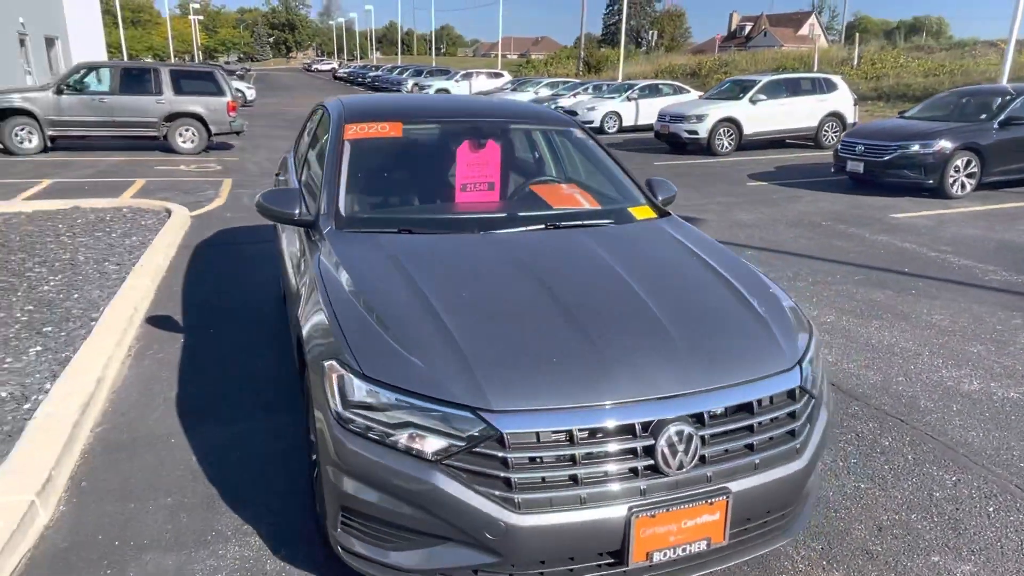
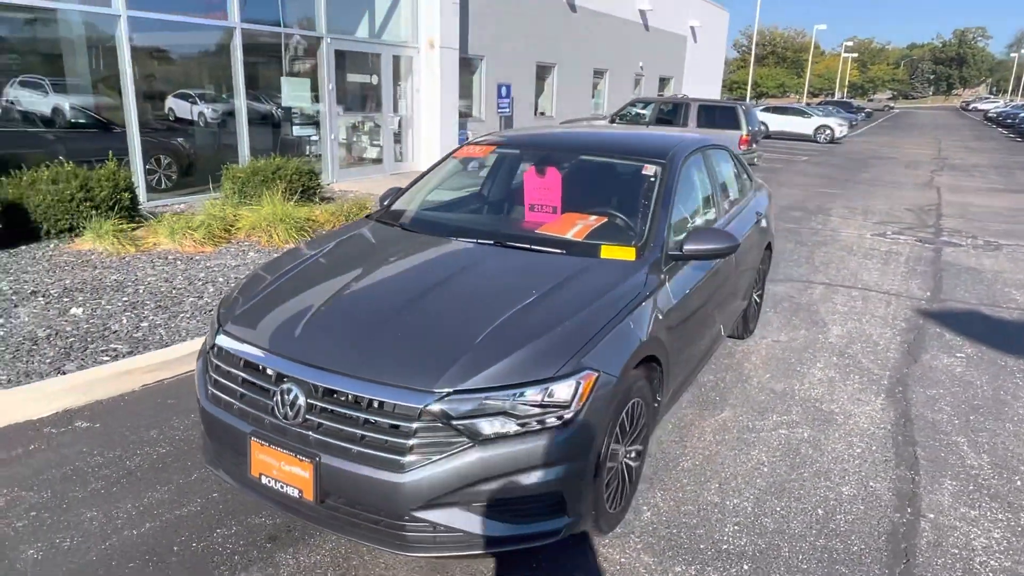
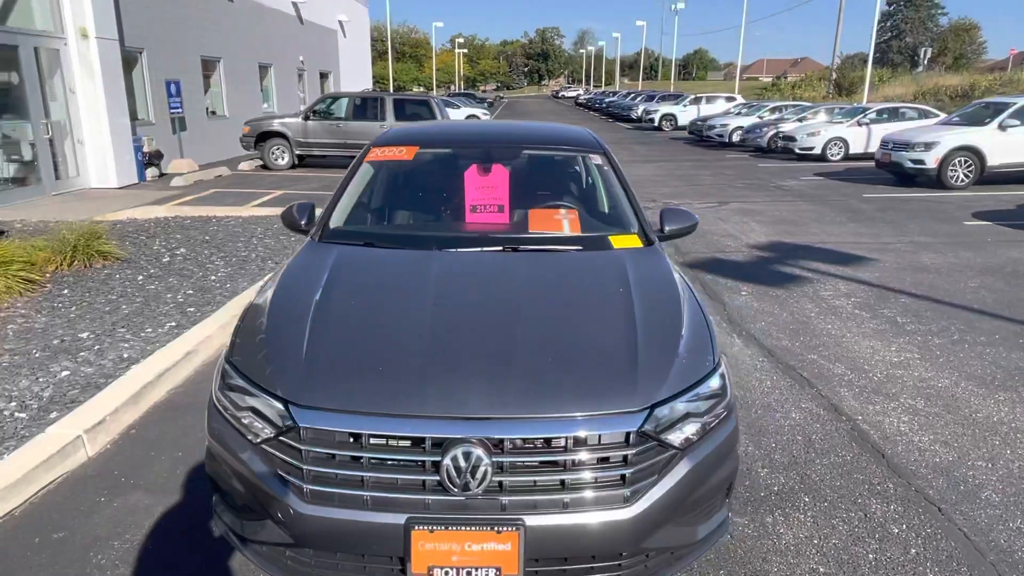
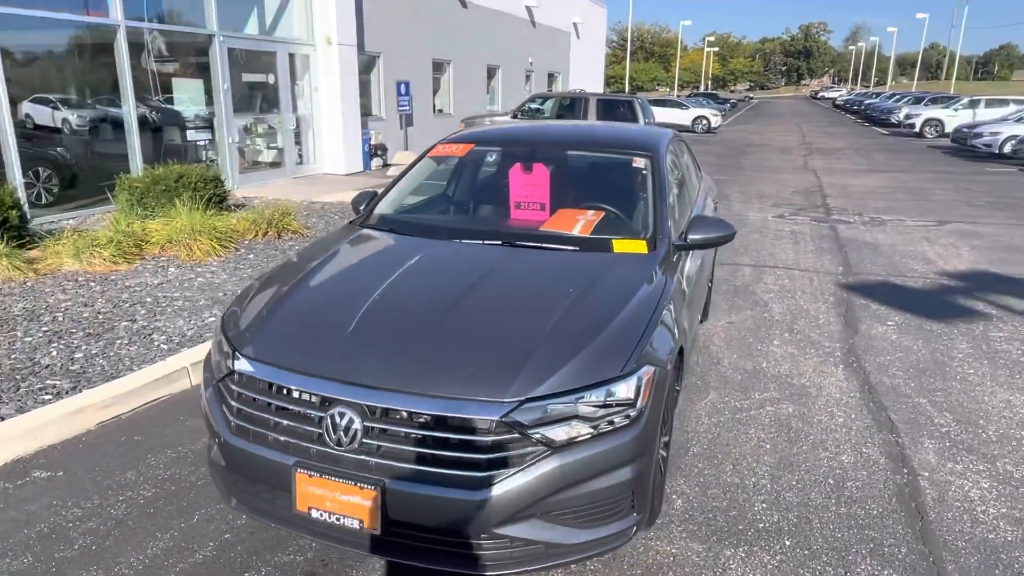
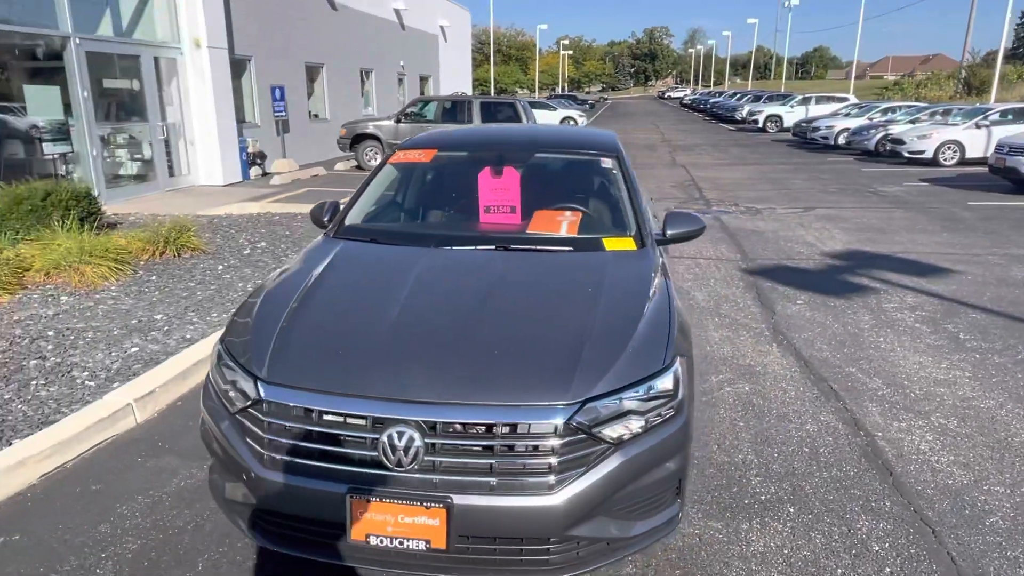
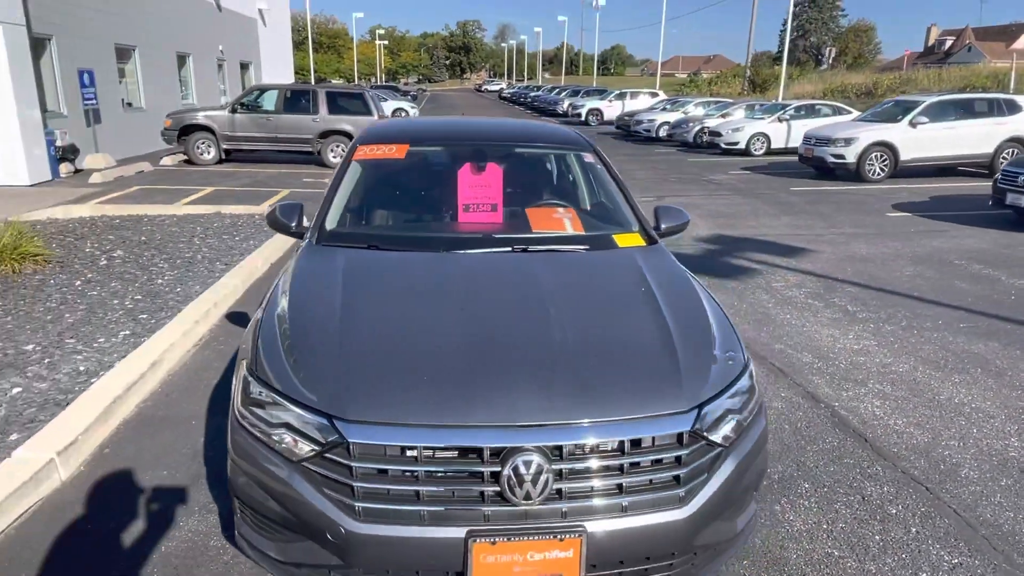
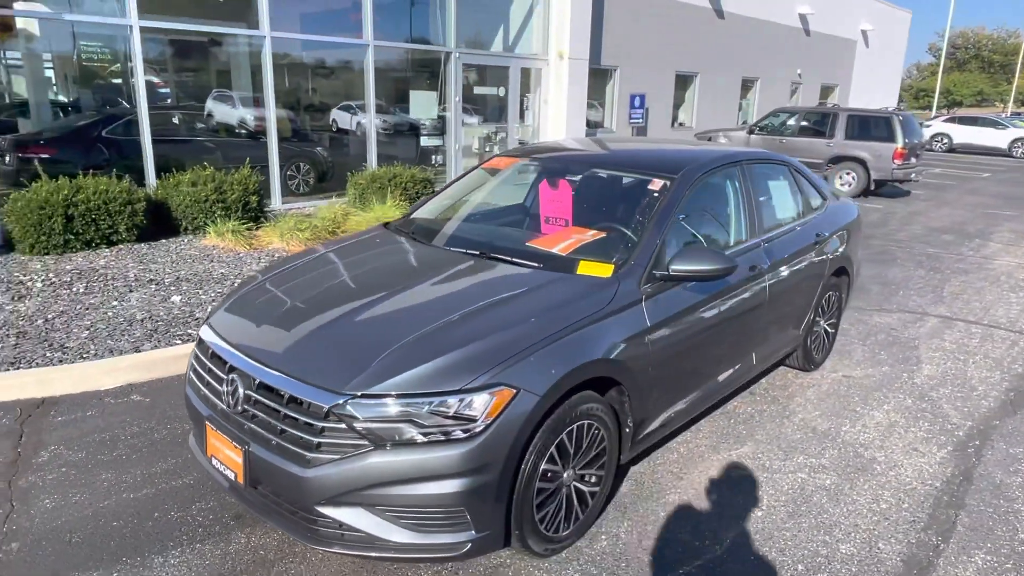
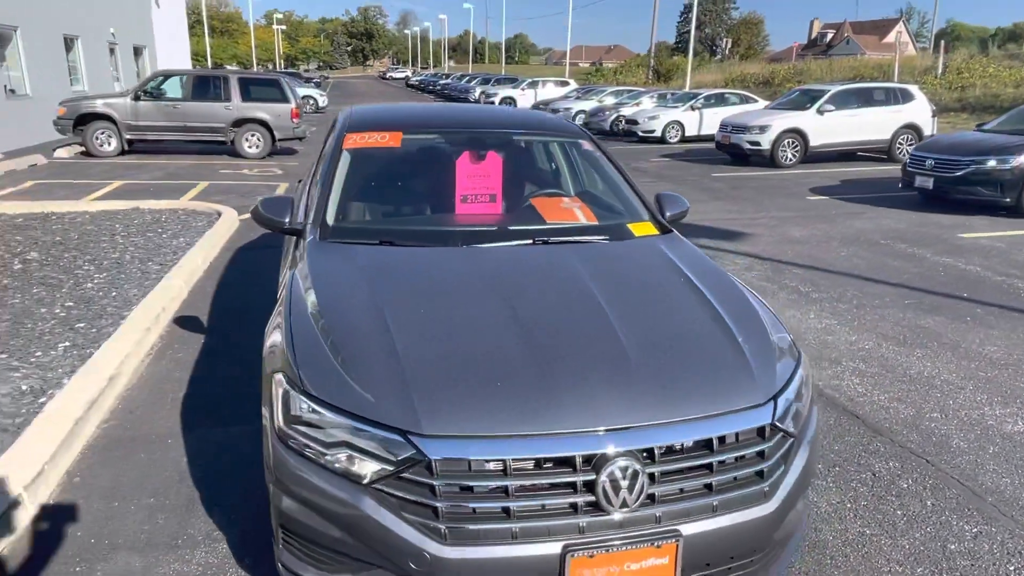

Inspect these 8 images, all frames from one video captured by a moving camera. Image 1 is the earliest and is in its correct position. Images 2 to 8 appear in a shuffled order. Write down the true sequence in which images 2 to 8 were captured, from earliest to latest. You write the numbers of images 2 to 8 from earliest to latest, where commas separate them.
8, 6, 3, 5, 4, 2, 7
